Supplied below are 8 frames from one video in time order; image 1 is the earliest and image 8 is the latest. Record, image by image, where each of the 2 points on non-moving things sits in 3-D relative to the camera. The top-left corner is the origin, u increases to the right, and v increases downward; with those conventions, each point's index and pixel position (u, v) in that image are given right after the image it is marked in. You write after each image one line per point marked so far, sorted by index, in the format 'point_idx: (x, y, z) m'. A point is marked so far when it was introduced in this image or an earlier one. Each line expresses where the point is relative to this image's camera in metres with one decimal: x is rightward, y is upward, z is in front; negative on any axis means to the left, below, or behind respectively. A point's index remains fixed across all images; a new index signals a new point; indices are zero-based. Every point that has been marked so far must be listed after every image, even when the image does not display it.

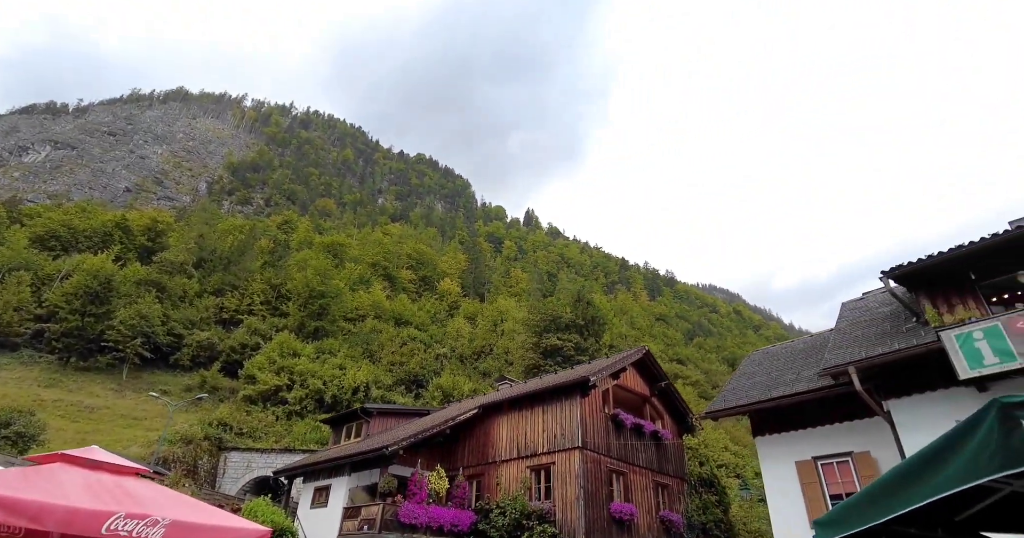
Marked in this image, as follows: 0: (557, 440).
0: (+1.5, -5.8, +17.2) m
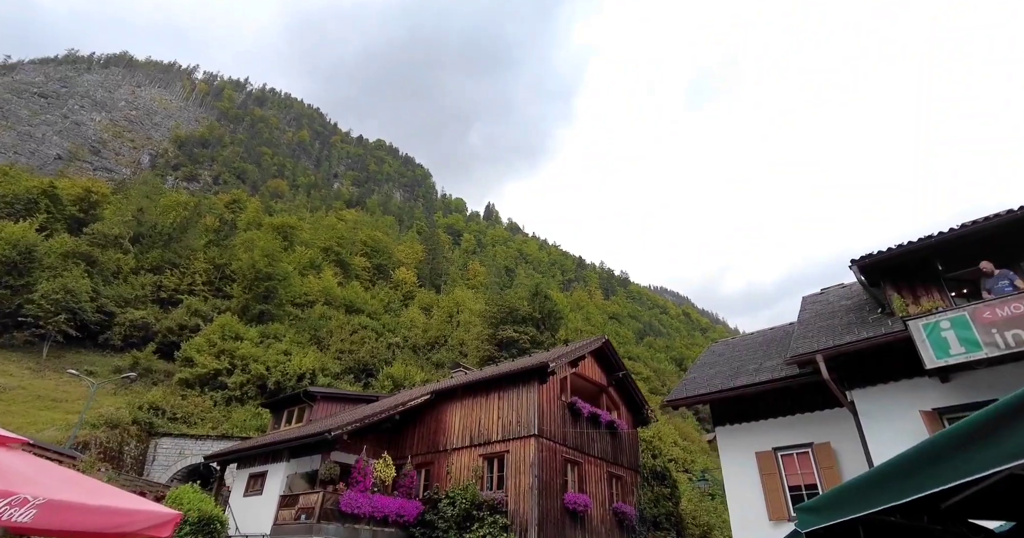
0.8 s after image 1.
0: (0.0, -5.1, +16.5) m
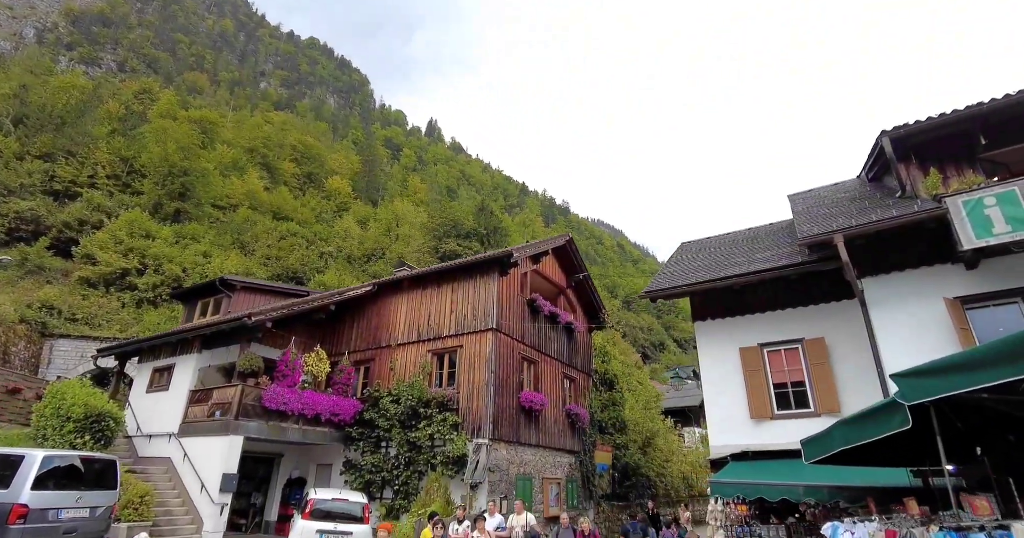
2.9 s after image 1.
0: (-1.4, -1.5, +14.7) m
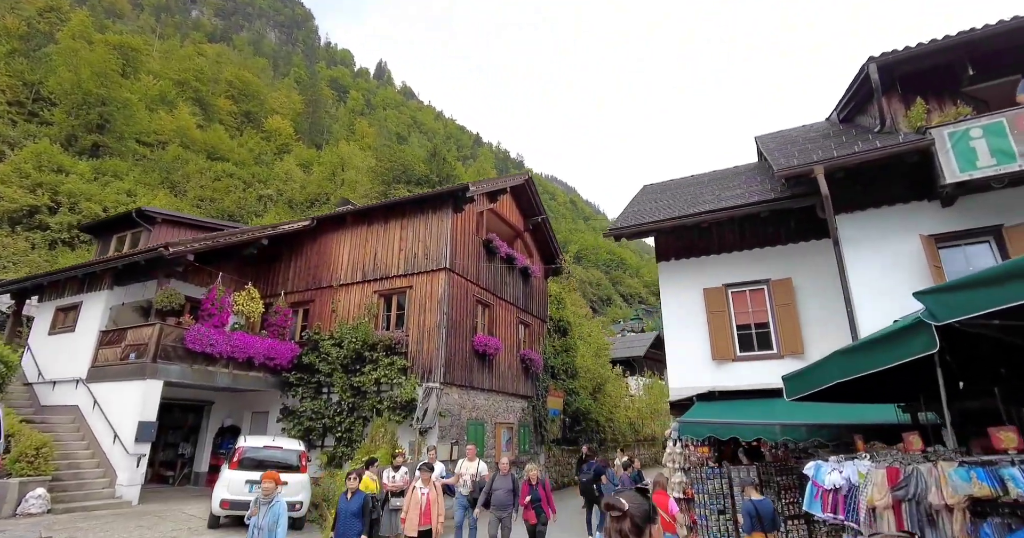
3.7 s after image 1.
0: (-2.6, +0.2, +13.6) m
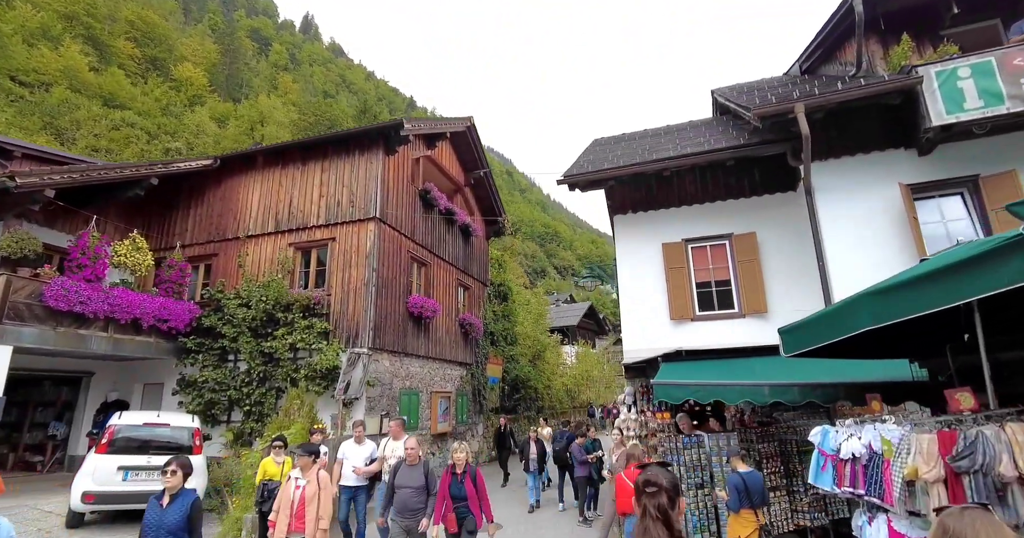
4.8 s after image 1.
0: (-4.0, +1.4, +11.8) m
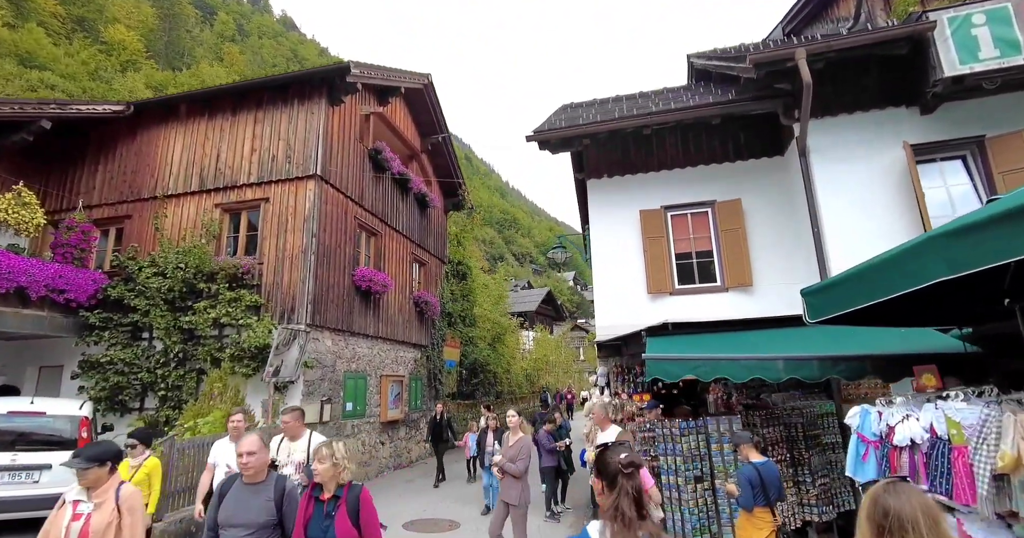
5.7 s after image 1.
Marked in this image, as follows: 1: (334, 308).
0: (-4.7, +2.1, +10.2) m
1: (-3.5, -0.8, +10.2) m
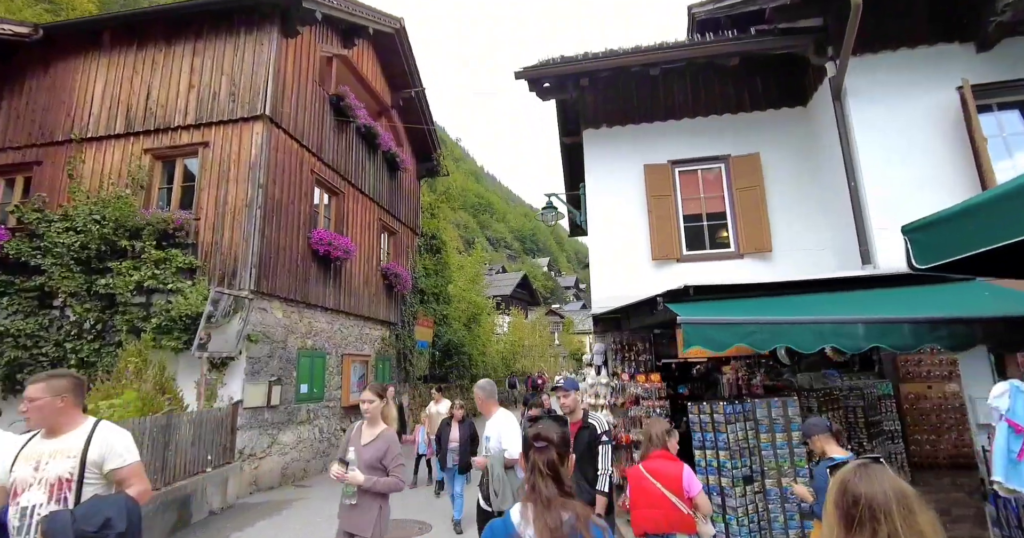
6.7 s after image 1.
0: (-5.0, +2.8, +8.7) m
1: (-3.9, -0.1, +8.7) m
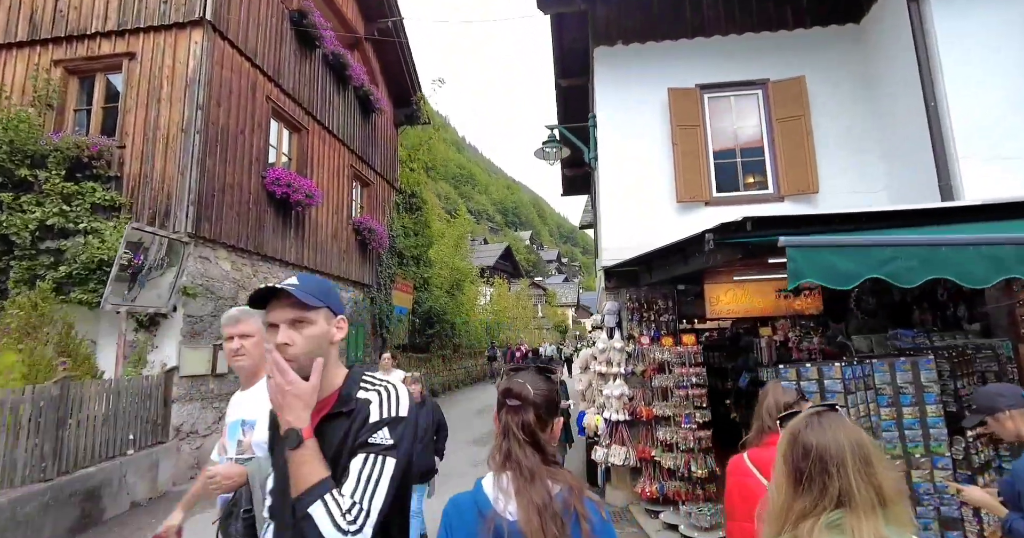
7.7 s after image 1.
0: (-5.1, +3.6, +7.0) m
1: (-3.9, +0.7, +7.3) m
